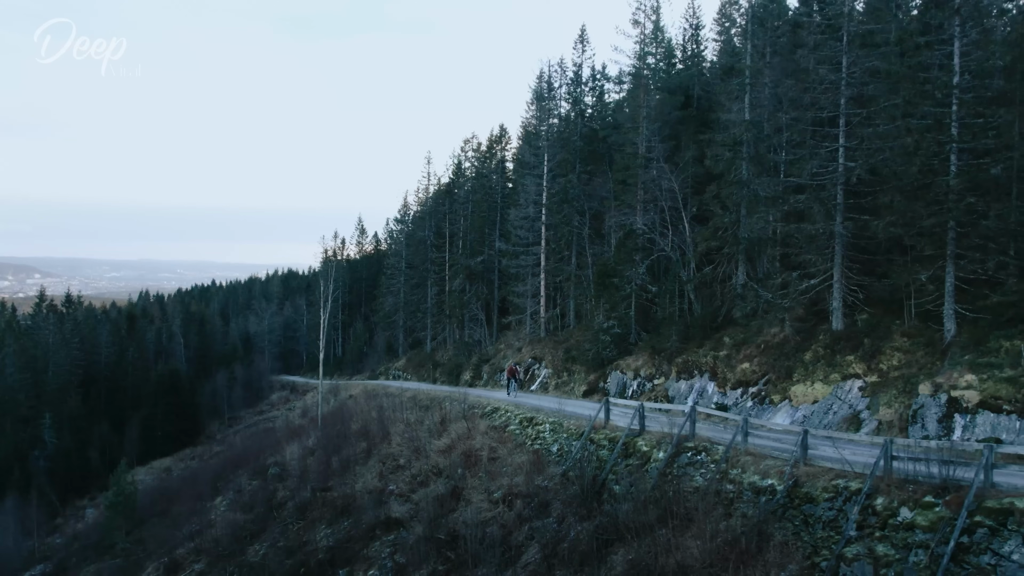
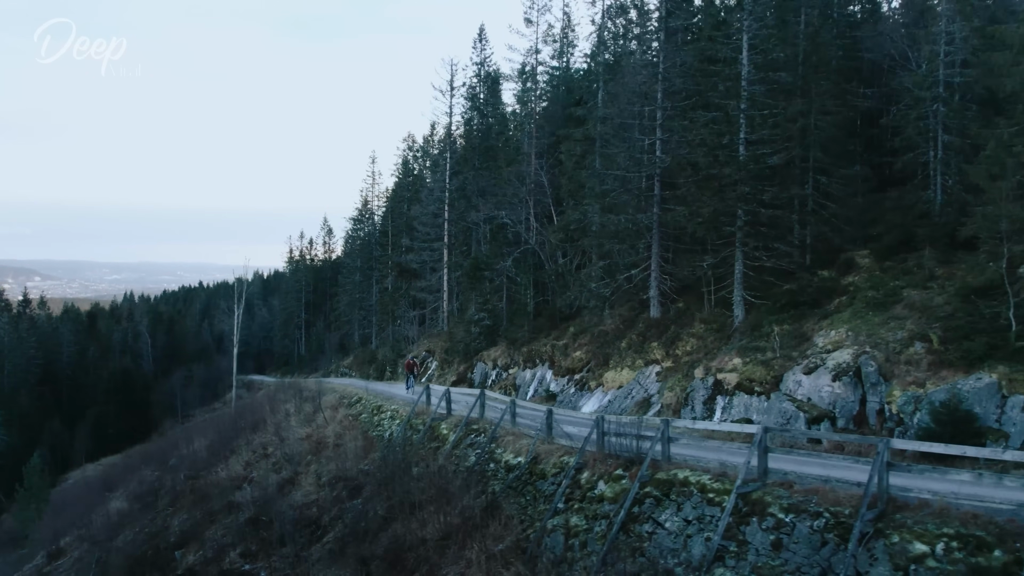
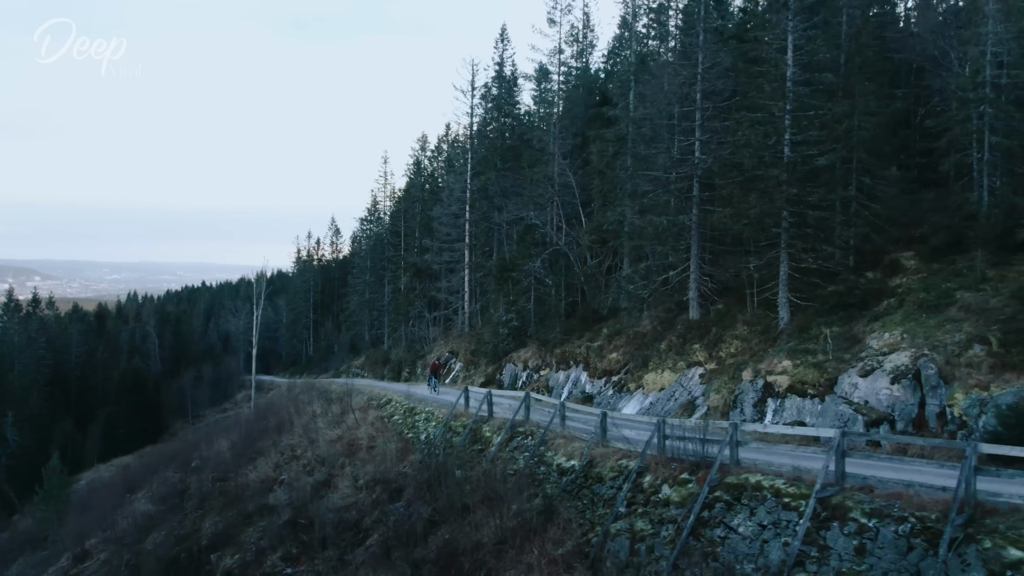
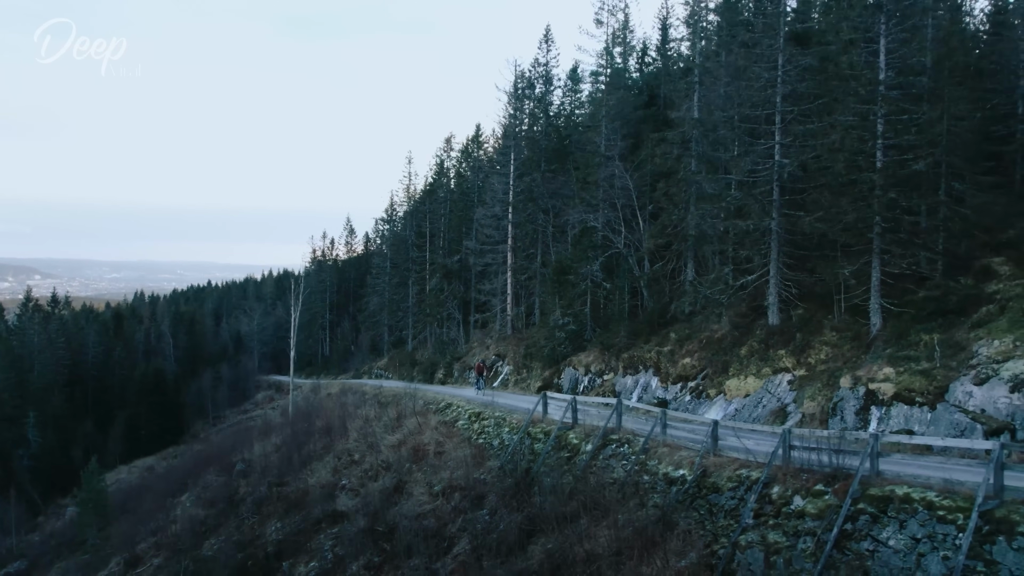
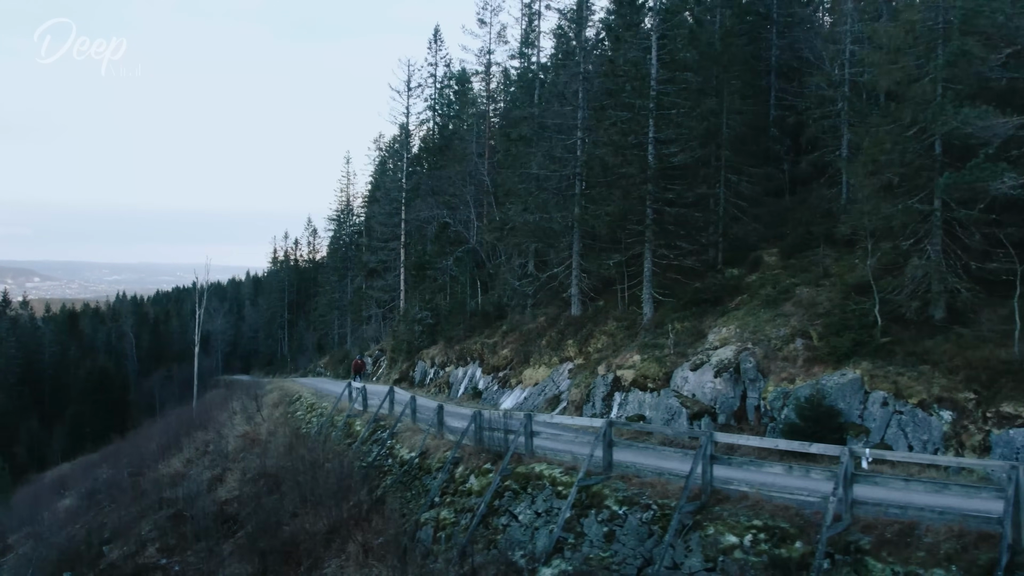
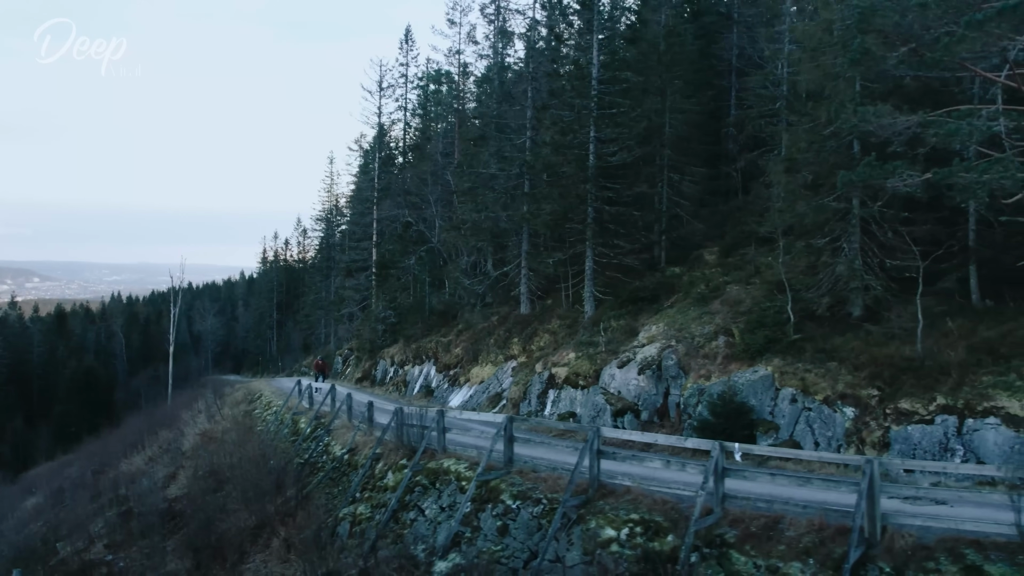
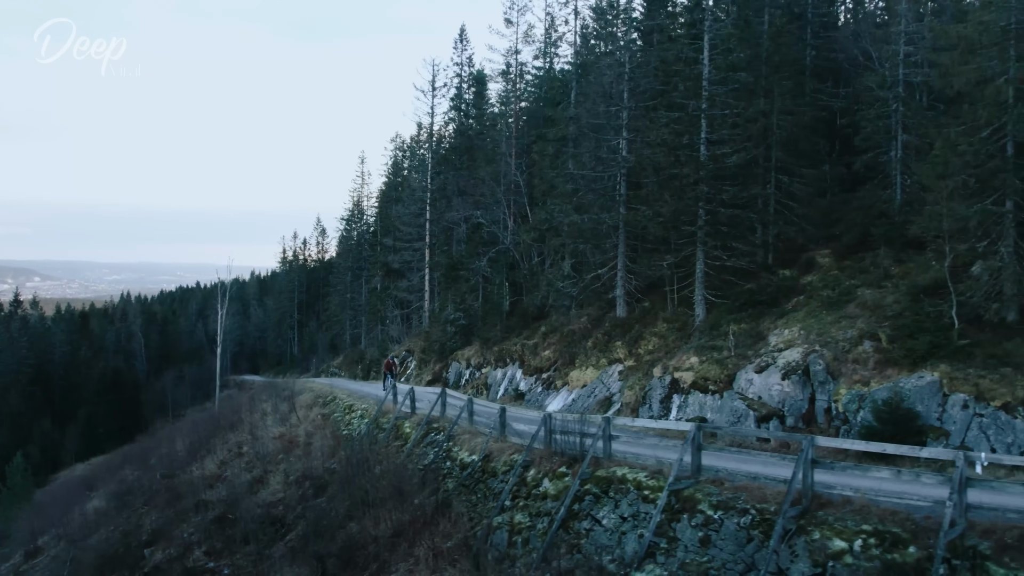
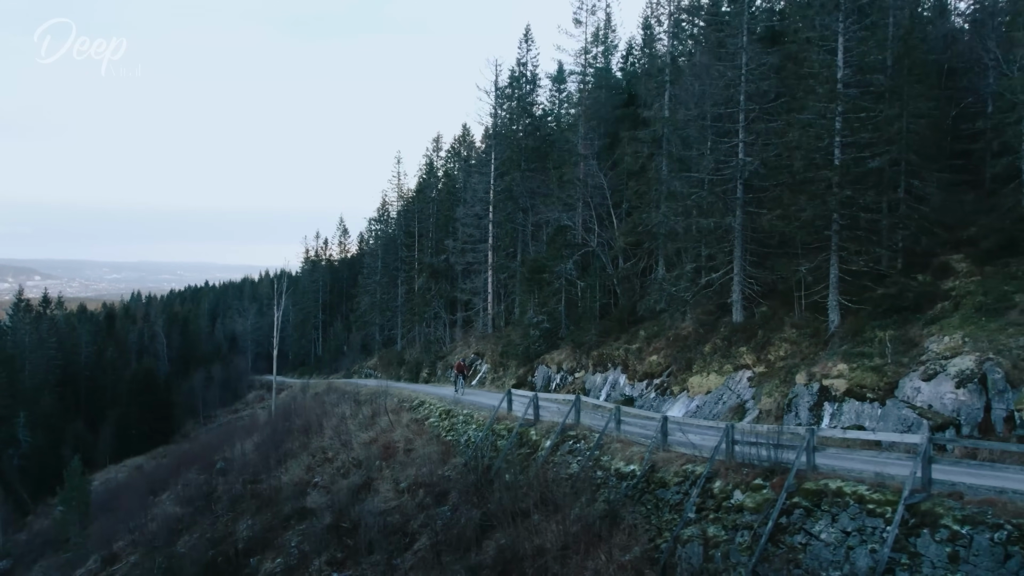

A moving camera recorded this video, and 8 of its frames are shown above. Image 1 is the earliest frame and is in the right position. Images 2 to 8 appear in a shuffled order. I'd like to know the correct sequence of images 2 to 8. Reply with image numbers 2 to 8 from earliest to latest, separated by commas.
4, 8, 3, 2, 7, 5, 6
